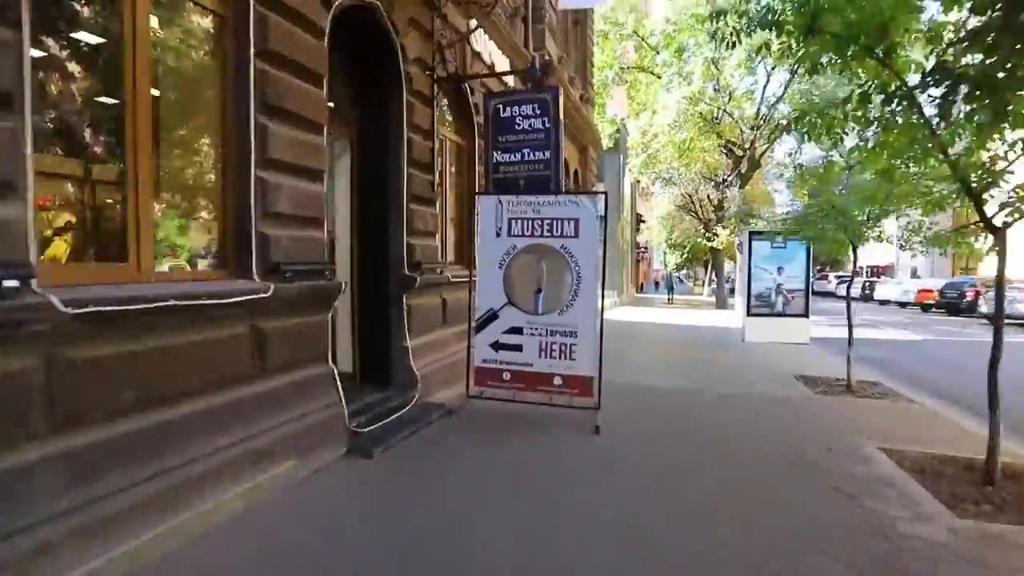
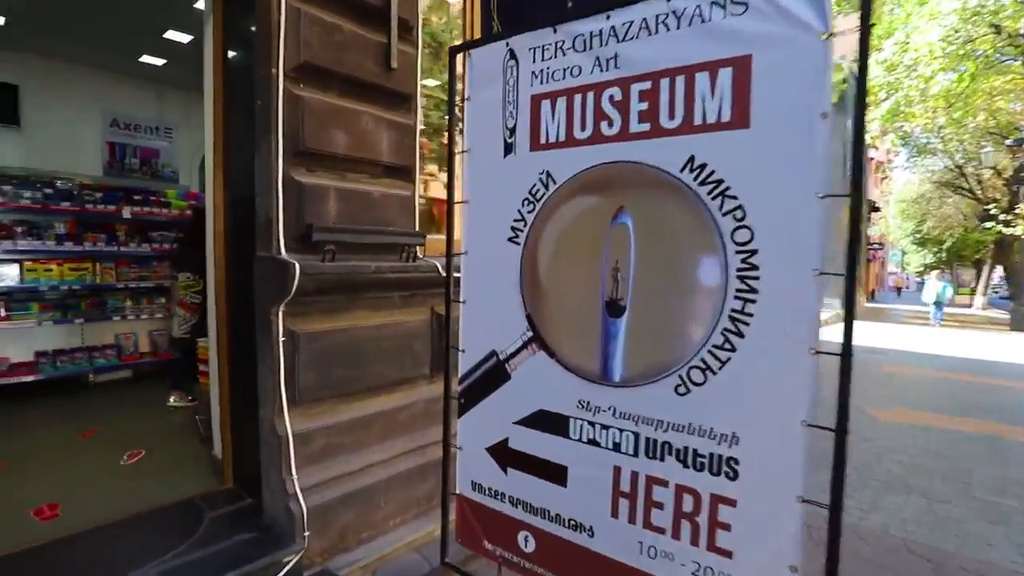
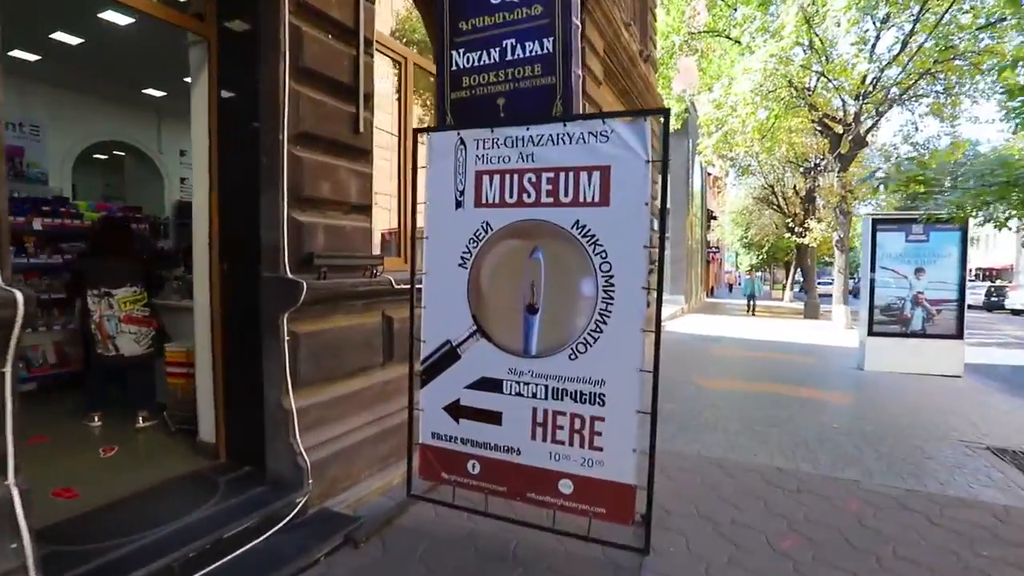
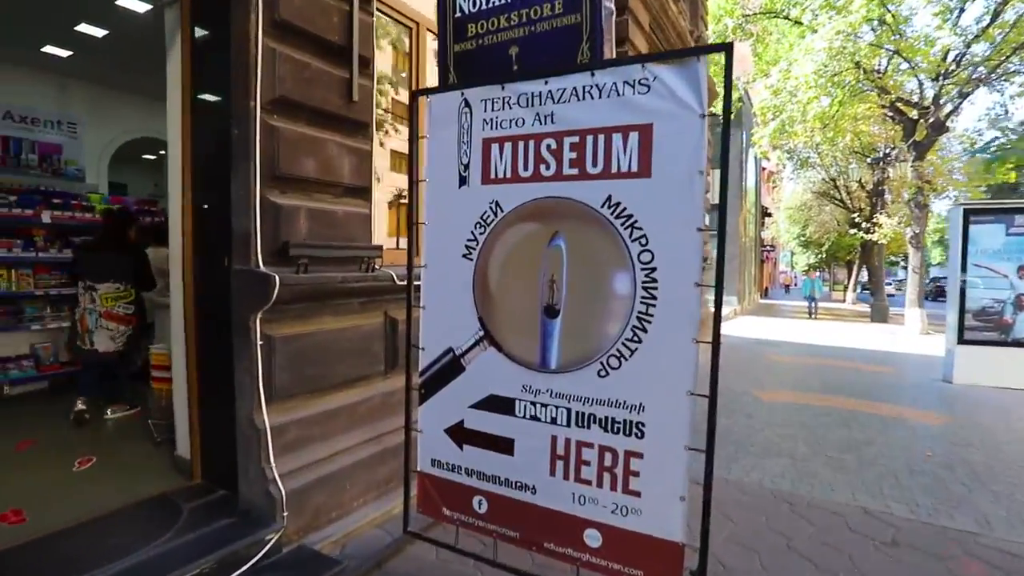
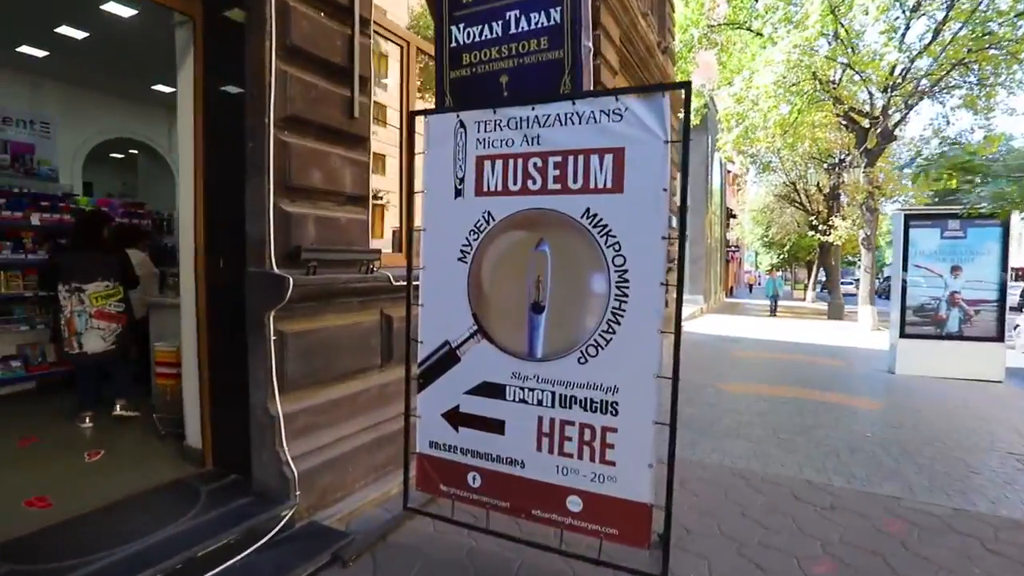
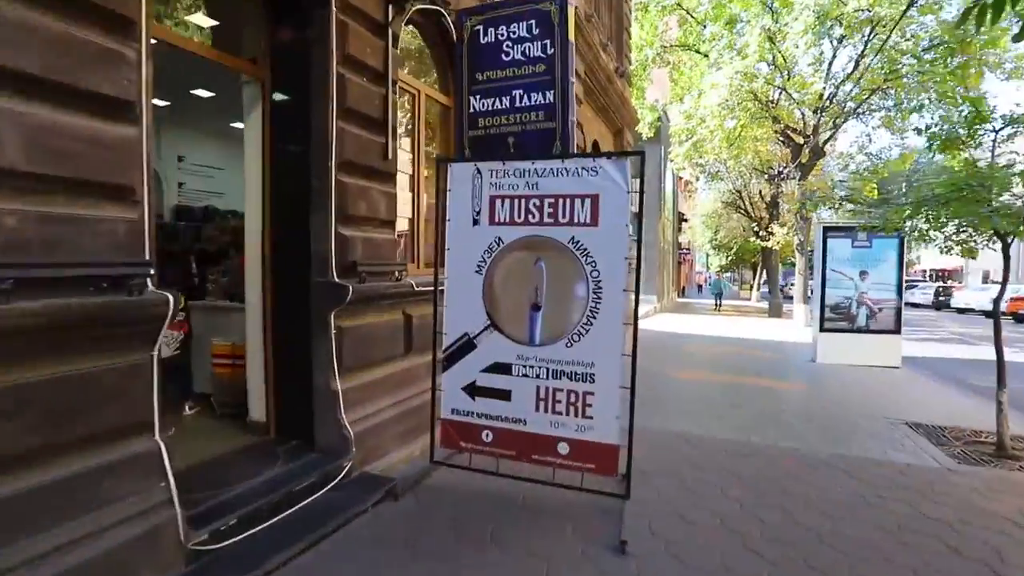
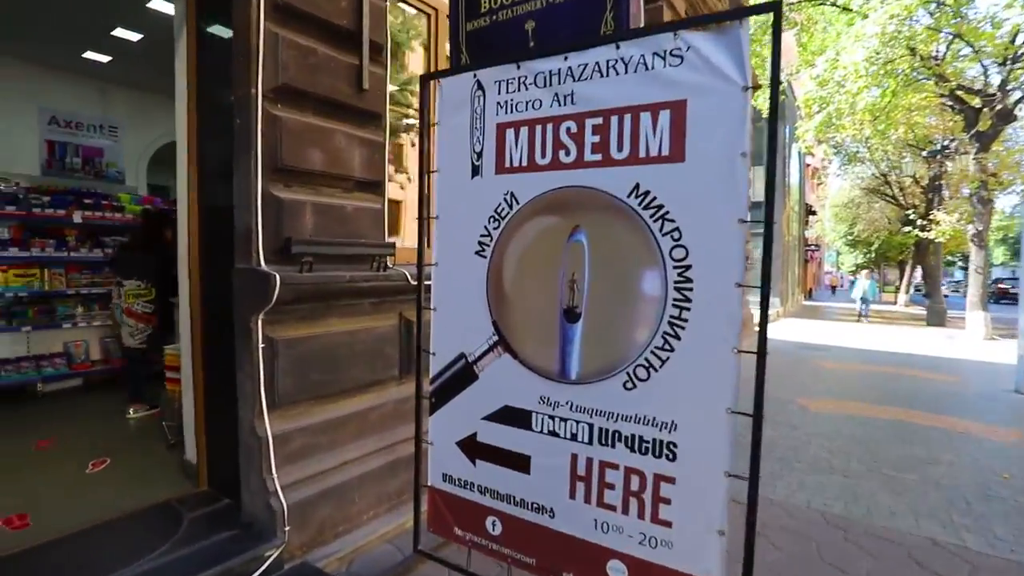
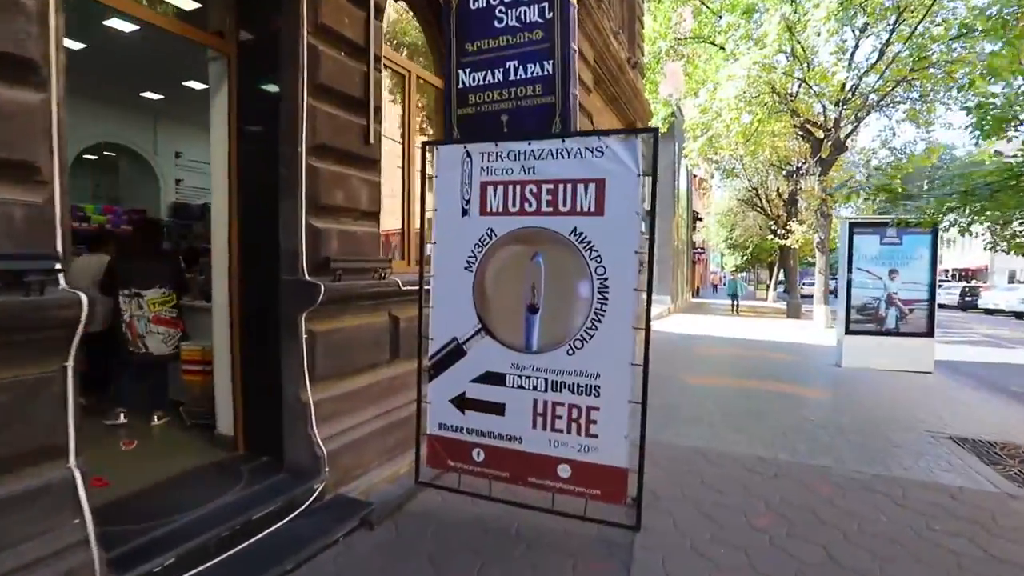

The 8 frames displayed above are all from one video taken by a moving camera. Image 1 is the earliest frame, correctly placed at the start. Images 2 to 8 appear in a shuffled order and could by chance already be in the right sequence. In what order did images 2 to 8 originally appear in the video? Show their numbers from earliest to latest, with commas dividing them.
6, 8, 3, 5, 4, 7, 2
